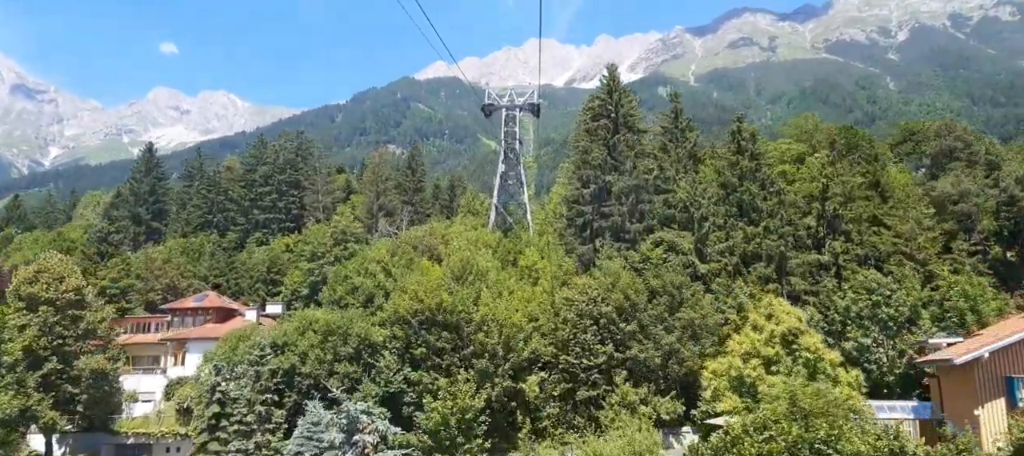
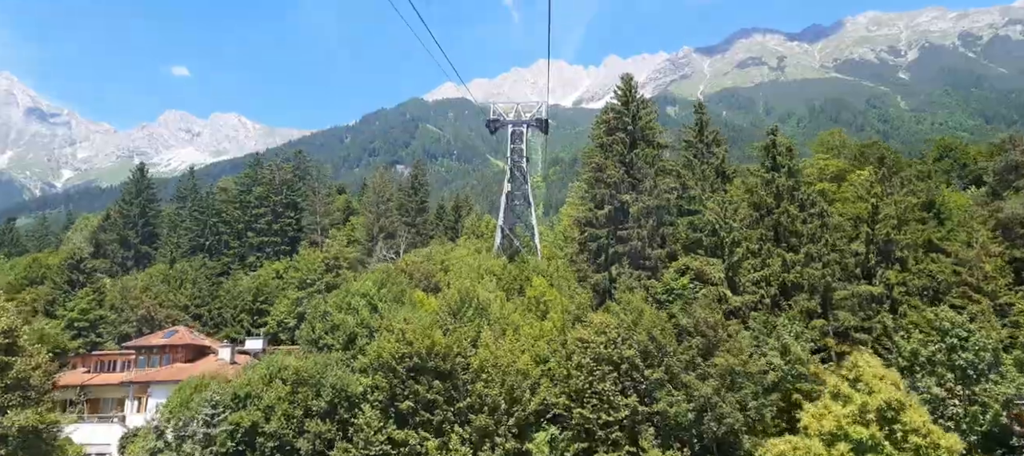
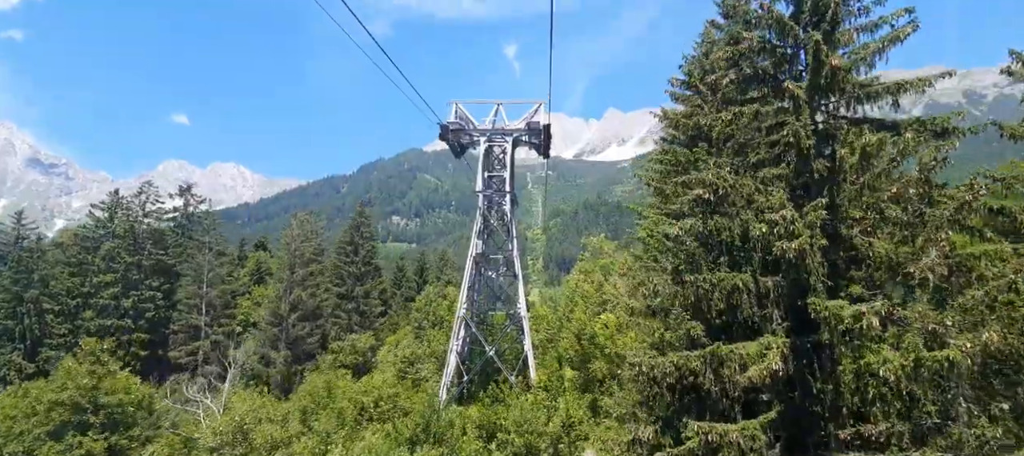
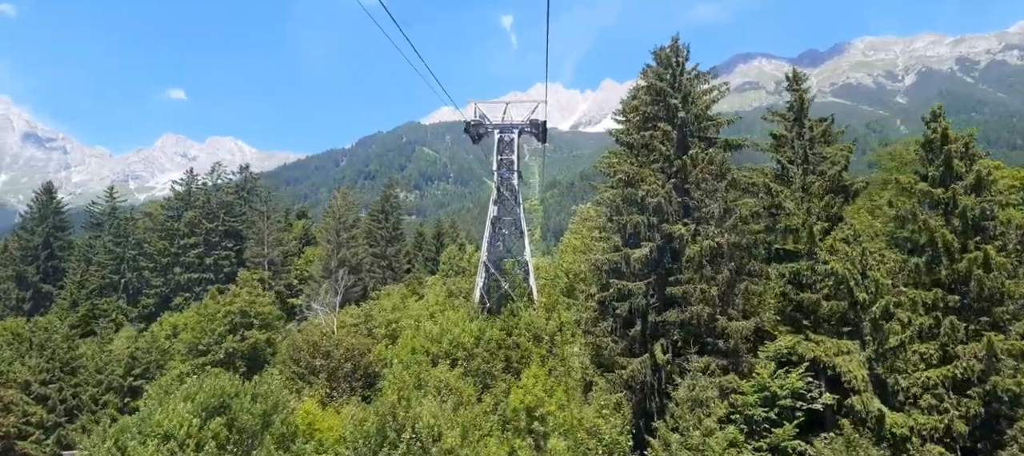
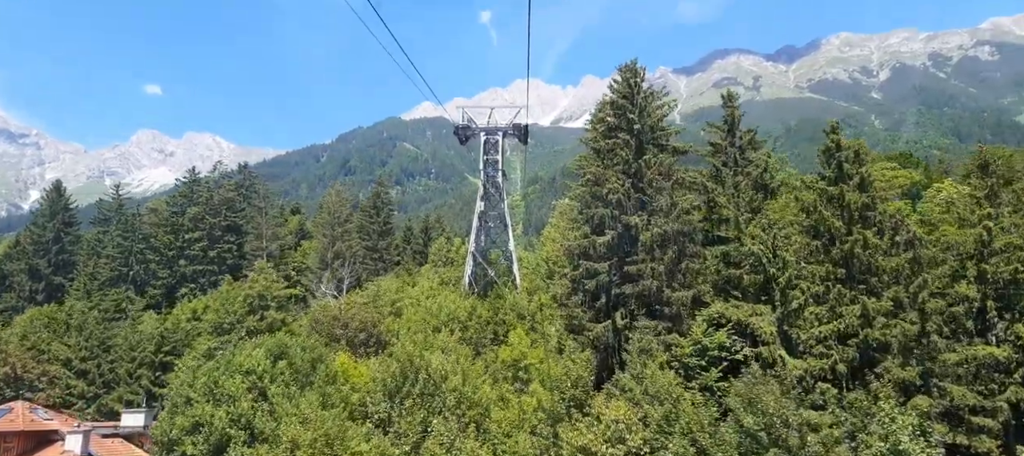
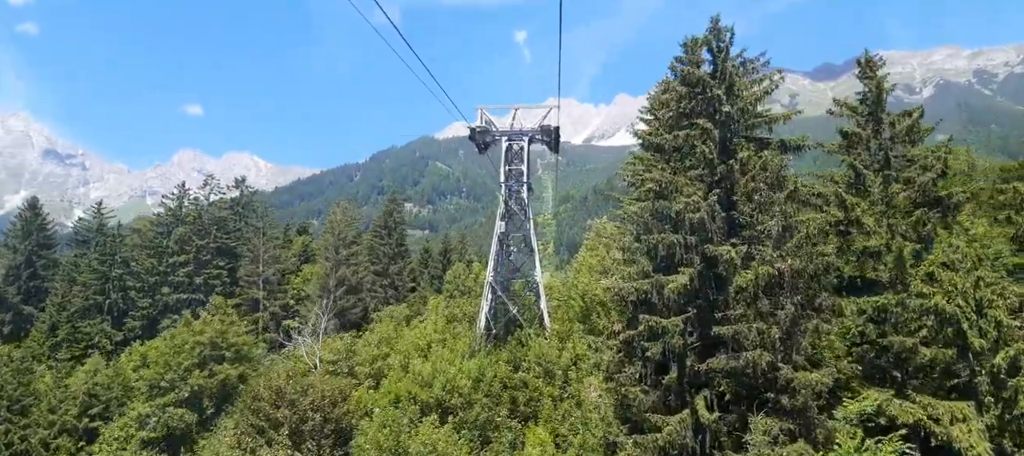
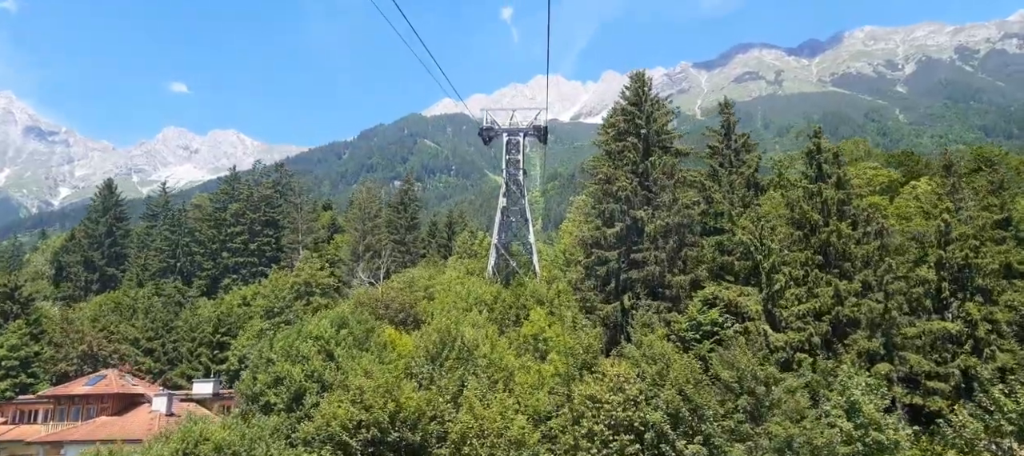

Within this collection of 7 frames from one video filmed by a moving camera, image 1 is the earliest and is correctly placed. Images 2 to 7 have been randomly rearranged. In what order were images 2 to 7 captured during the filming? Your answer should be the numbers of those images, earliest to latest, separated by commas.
2, 7, 5, 4, 6, 3
